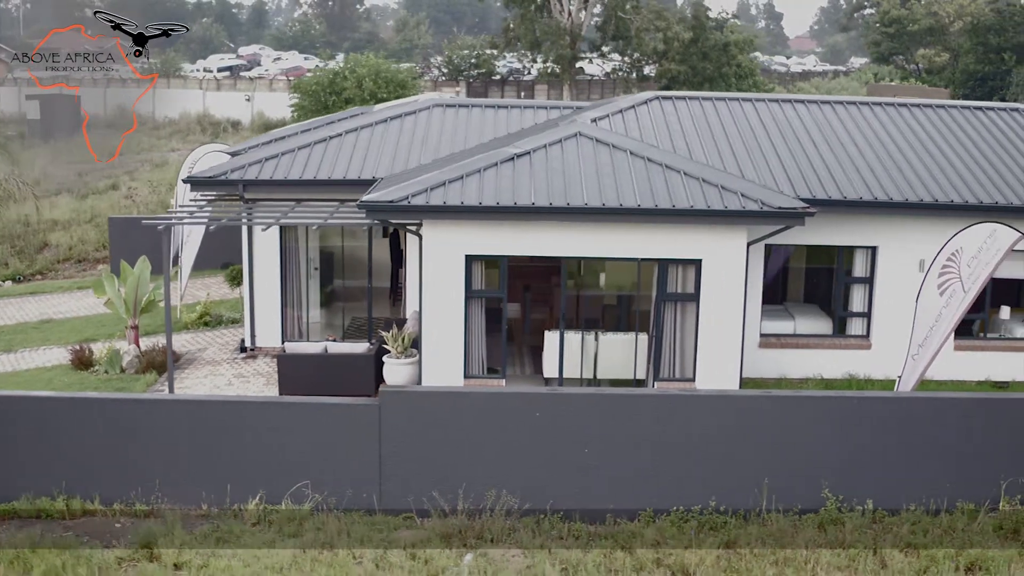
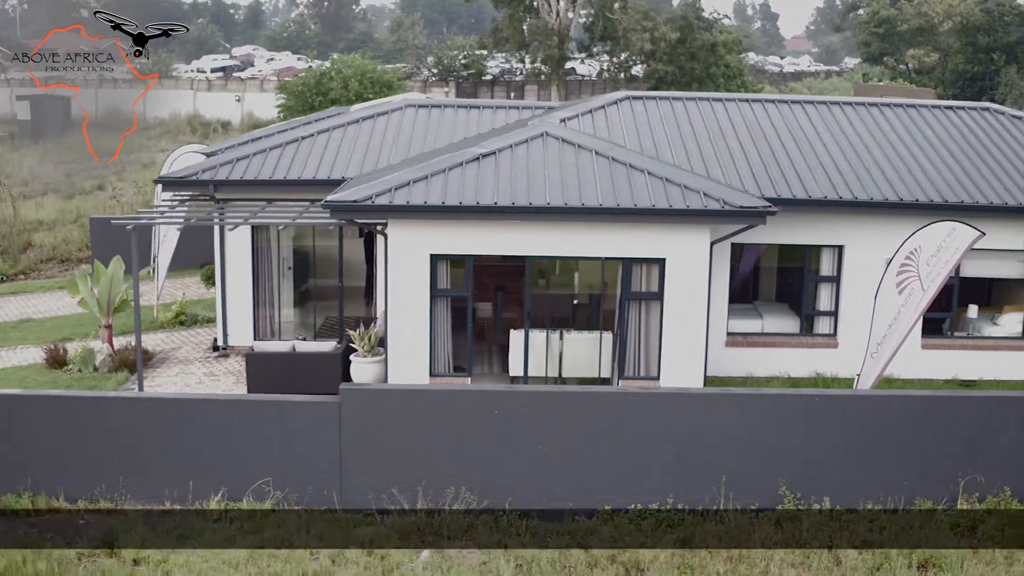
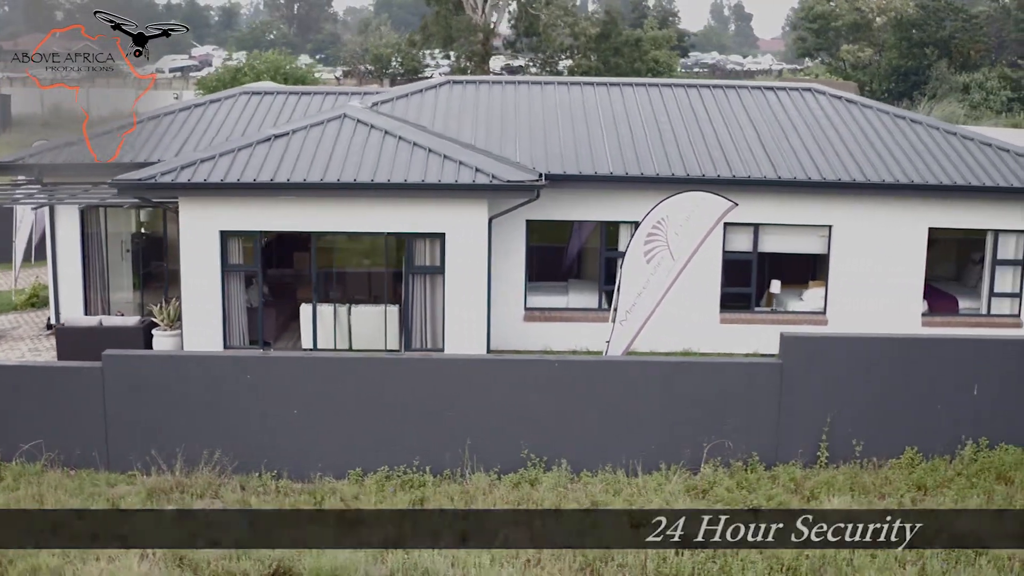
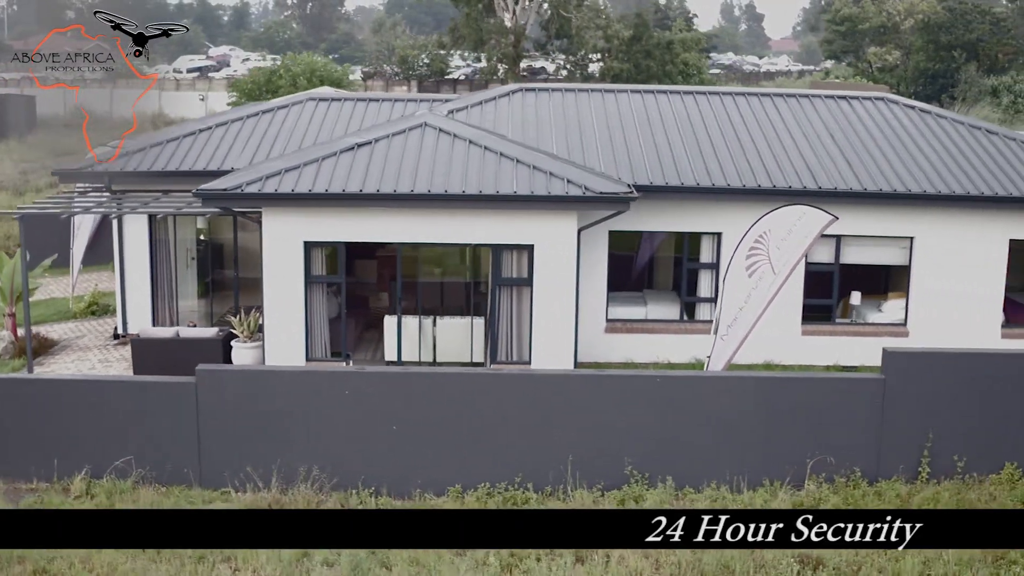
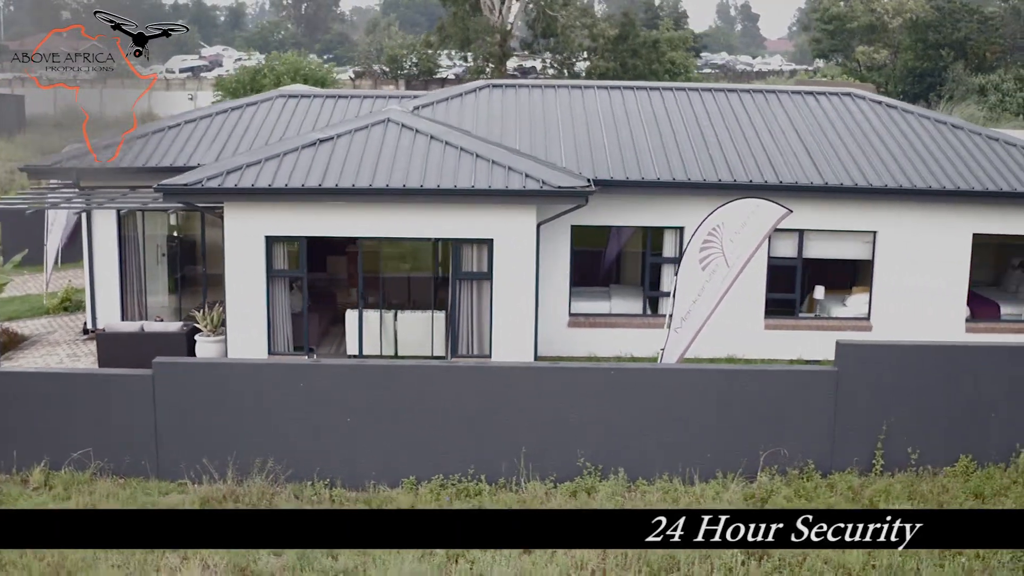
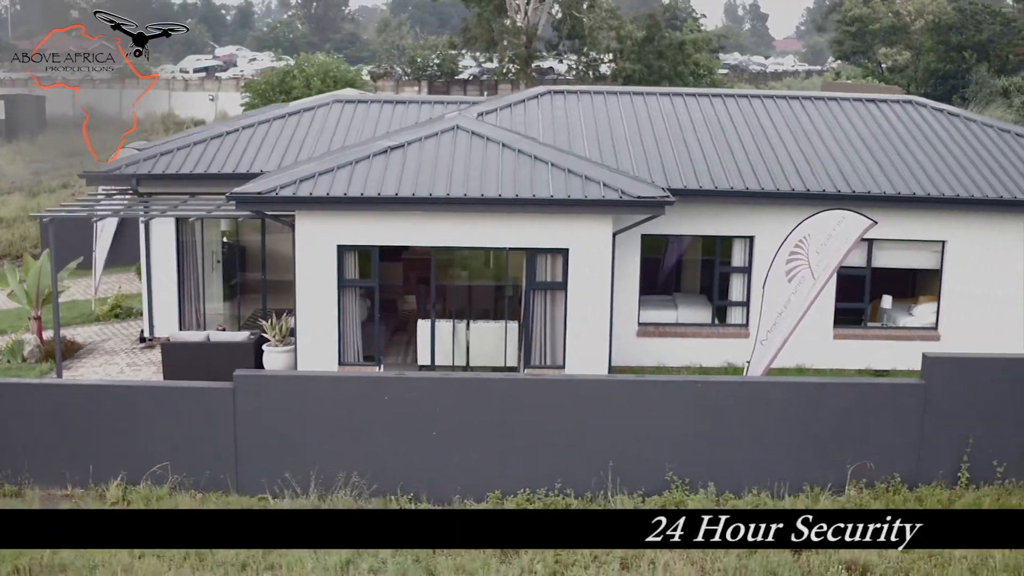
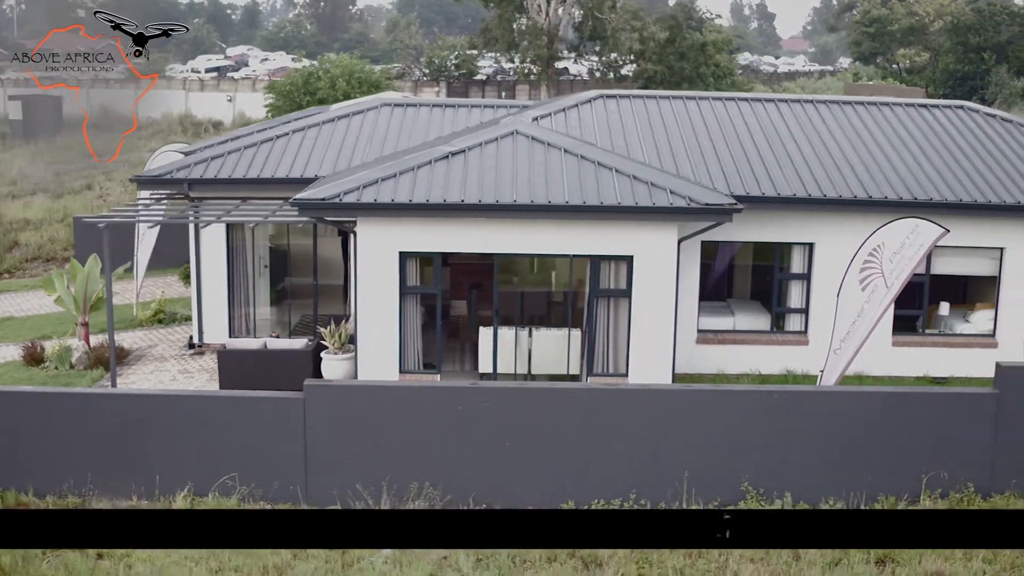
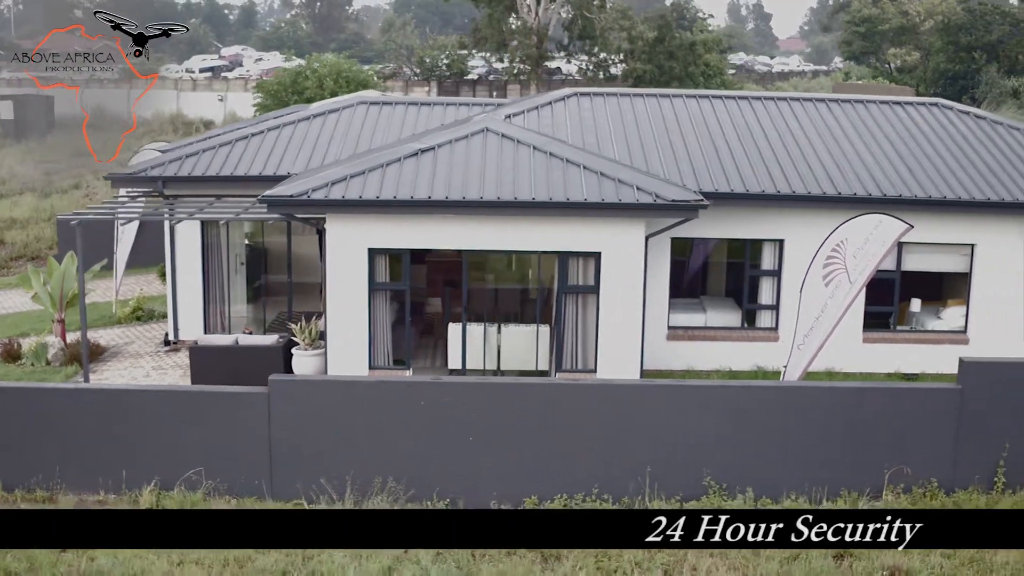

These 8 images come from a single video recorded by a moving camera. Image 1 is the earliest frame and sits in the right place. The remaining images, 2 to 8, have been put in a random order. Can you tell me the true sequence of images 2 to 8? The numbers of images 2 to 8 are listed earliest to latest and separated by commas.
2, 7, 8, 6, 4, 5, 3
